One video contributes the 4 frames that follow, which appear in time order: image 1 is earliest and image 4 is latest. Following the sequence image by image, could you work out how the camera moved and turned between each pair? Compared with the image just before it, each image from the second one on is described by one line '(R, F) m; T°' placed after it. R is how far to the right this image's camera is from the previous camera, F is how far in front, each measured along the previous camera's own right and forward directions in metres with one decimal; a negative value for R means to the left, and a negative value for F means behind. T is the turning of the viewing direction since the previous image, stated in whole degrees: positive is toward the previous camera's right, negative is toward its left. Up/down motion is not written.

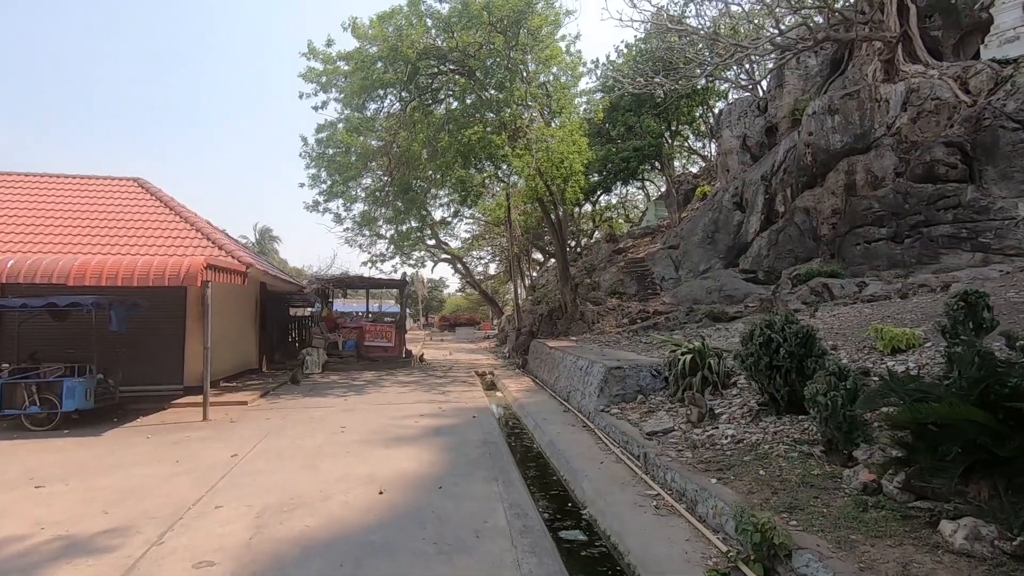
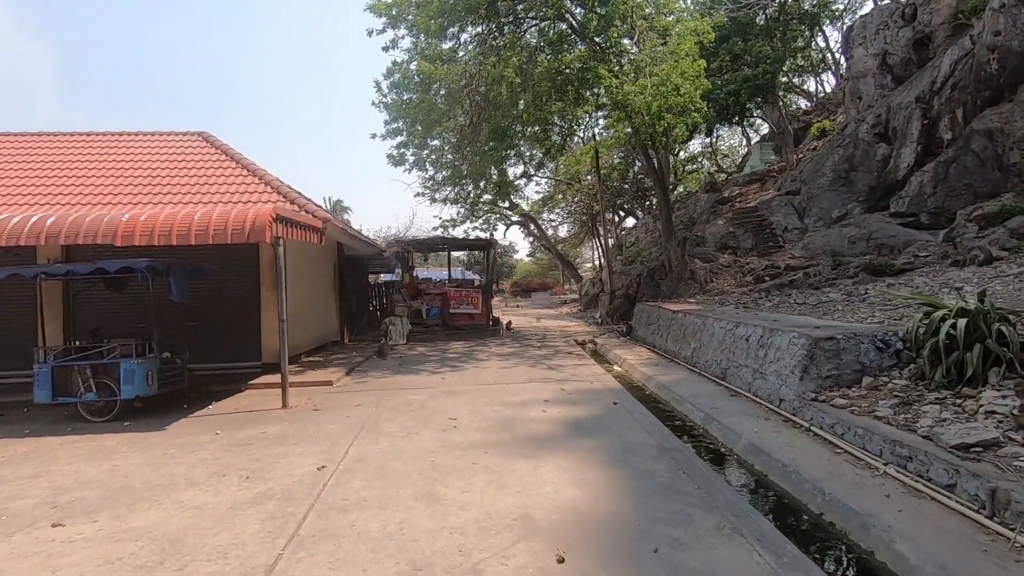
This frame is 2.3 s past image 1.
(-1.1, +2.2) m; -7°
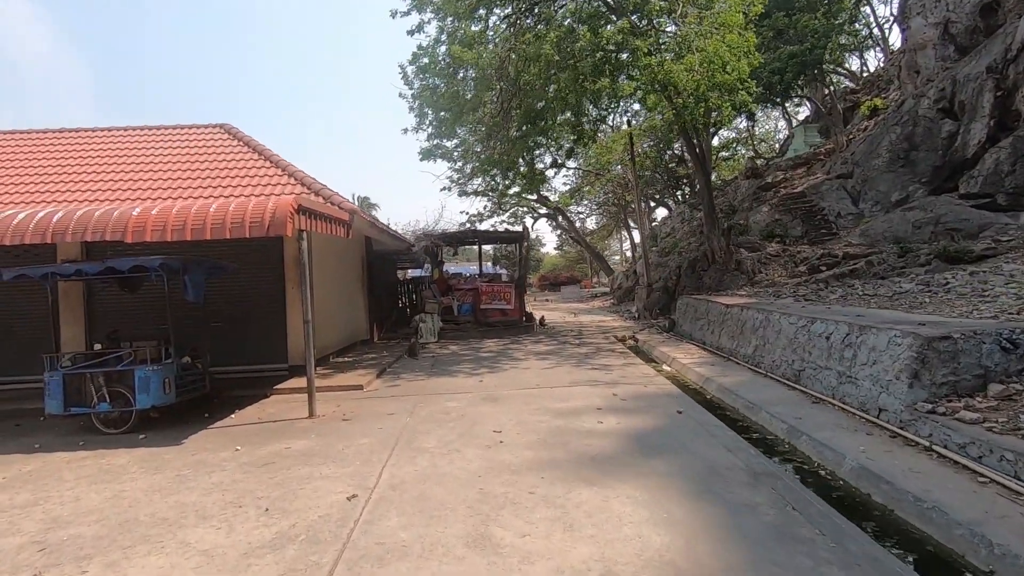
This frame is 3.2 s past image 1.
(-0.3, +0.8) m; -3°
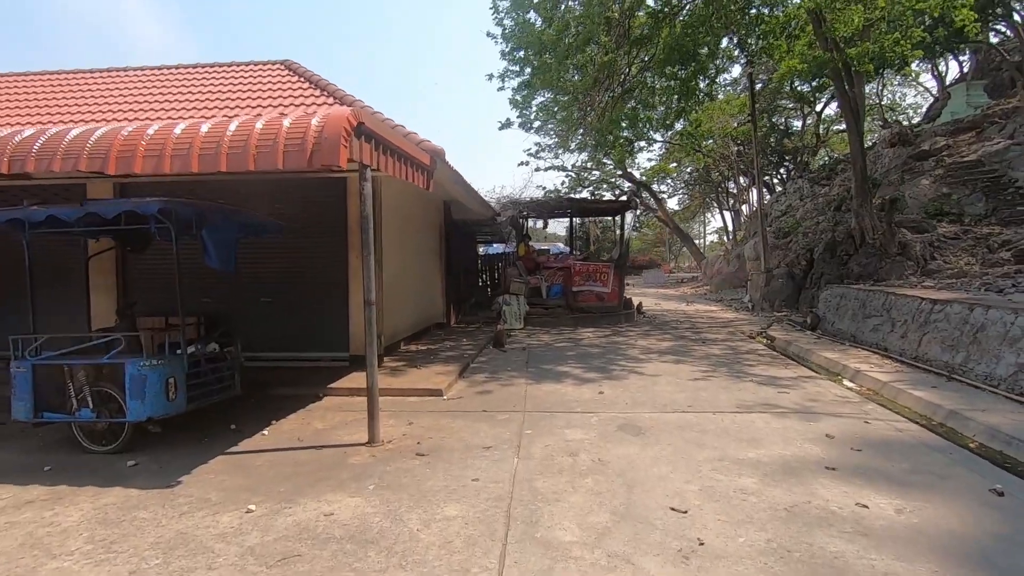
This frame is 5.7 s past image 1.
(-0.8, +2.5) m; -7°
